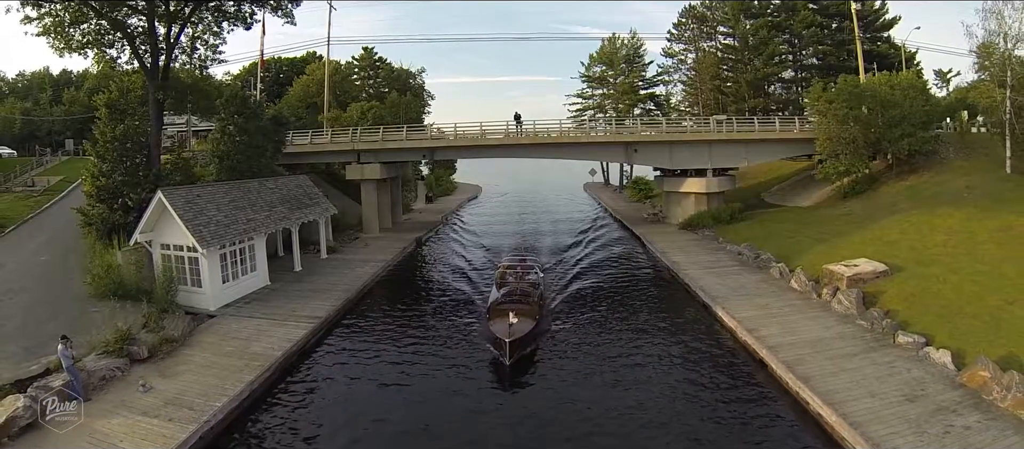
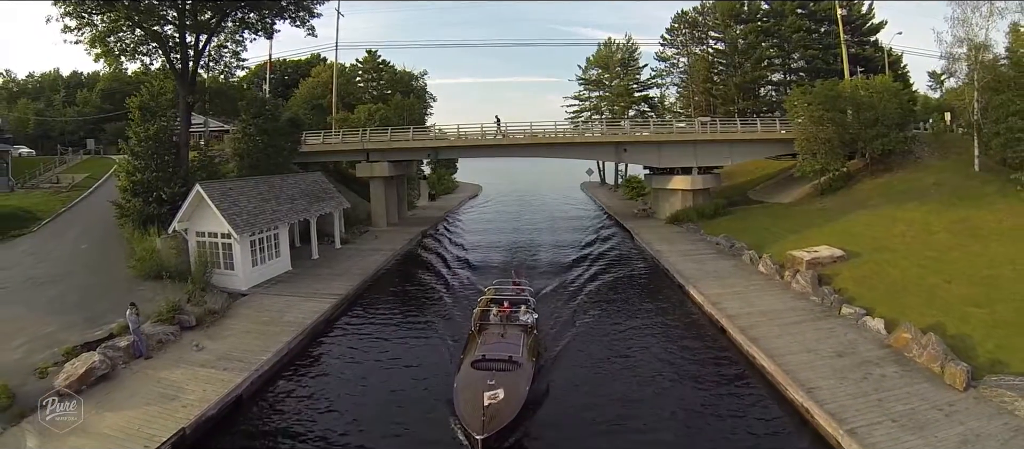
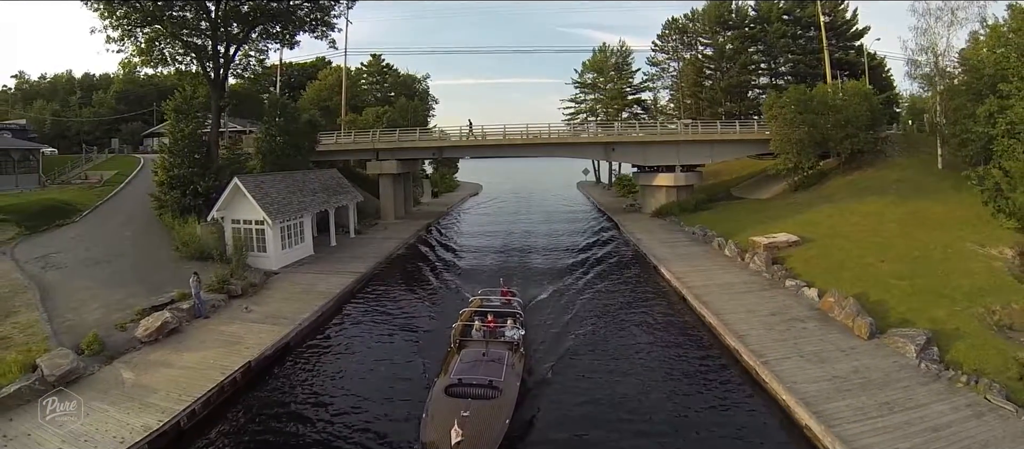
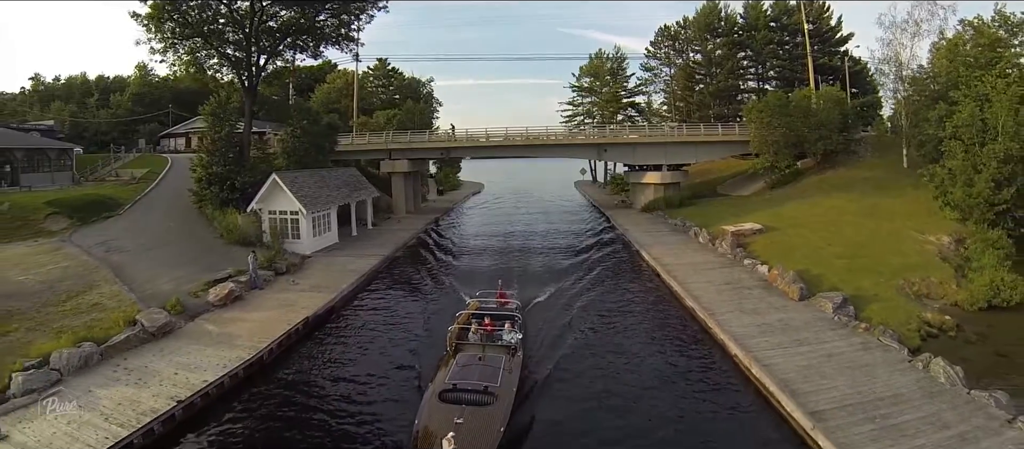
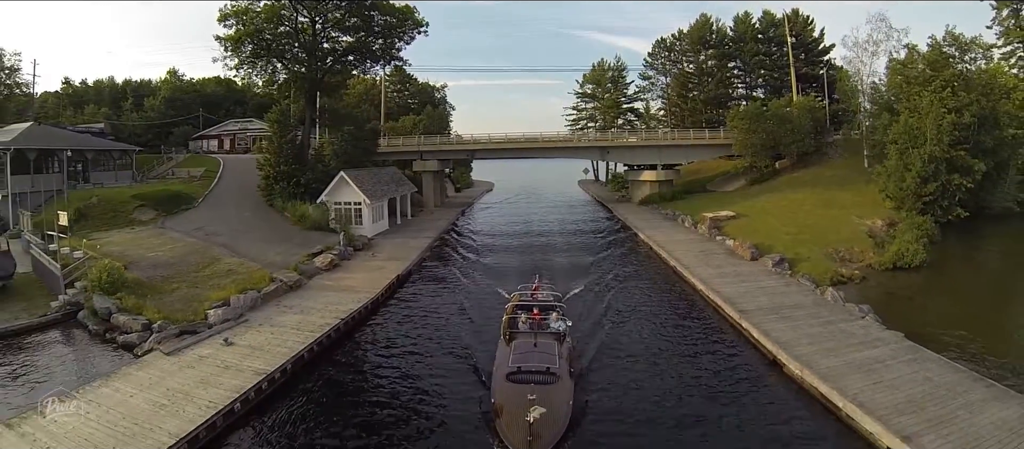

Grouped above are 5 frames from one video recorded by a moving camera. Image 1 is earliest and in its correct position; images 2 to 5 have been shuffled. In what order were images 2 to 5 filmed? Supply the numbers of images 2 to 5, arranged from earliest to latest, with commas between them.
2, 3, 4, 5
